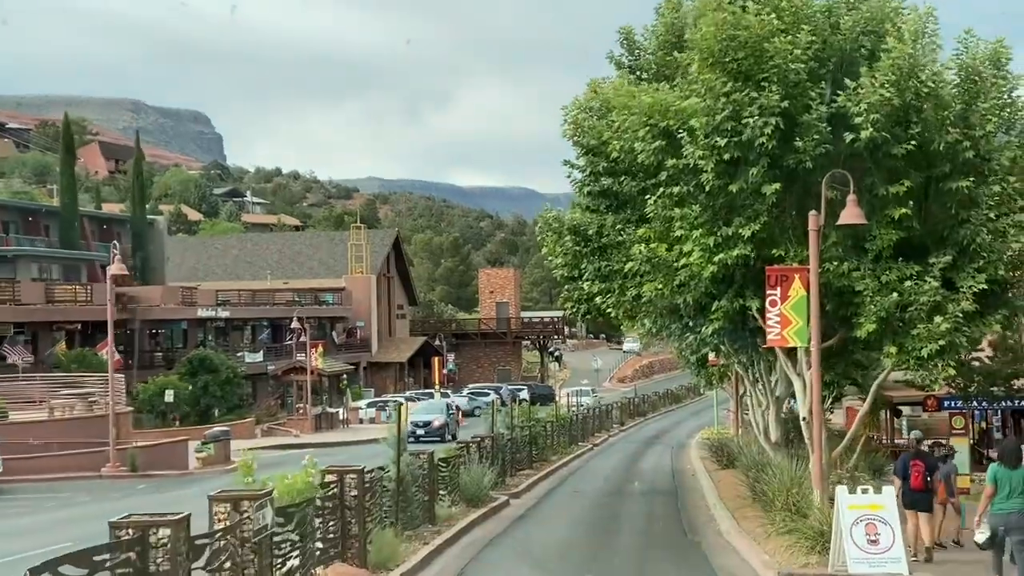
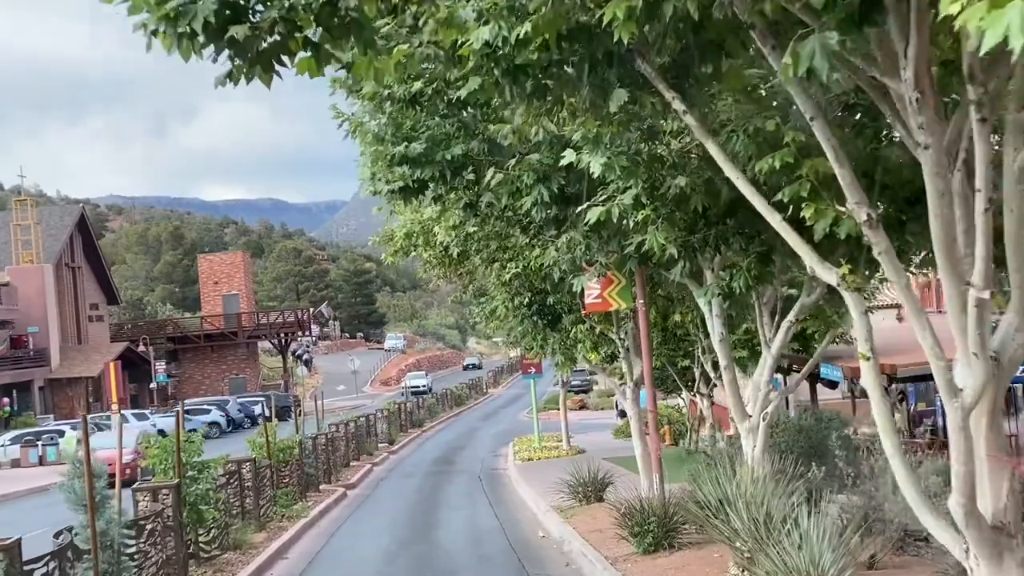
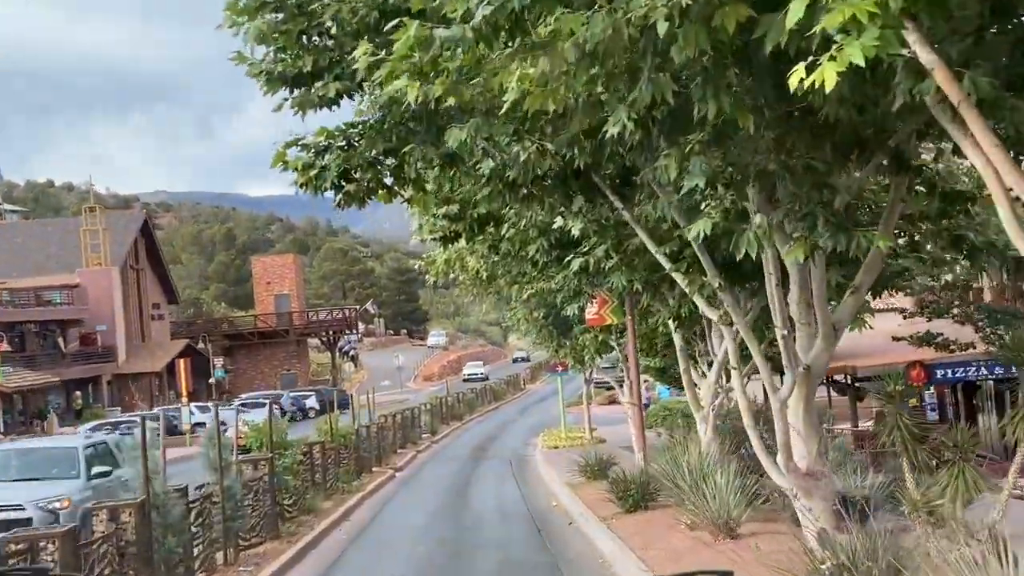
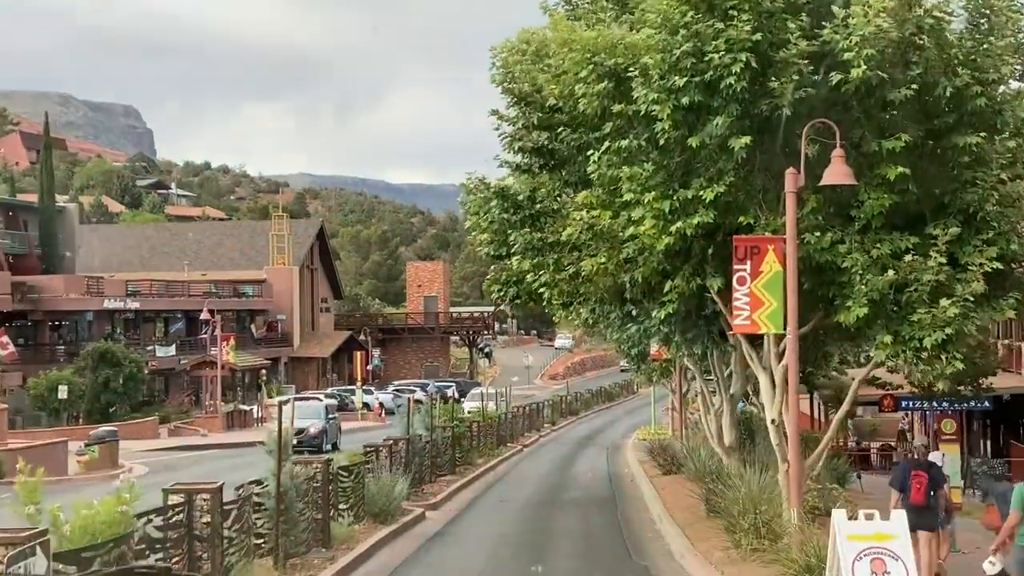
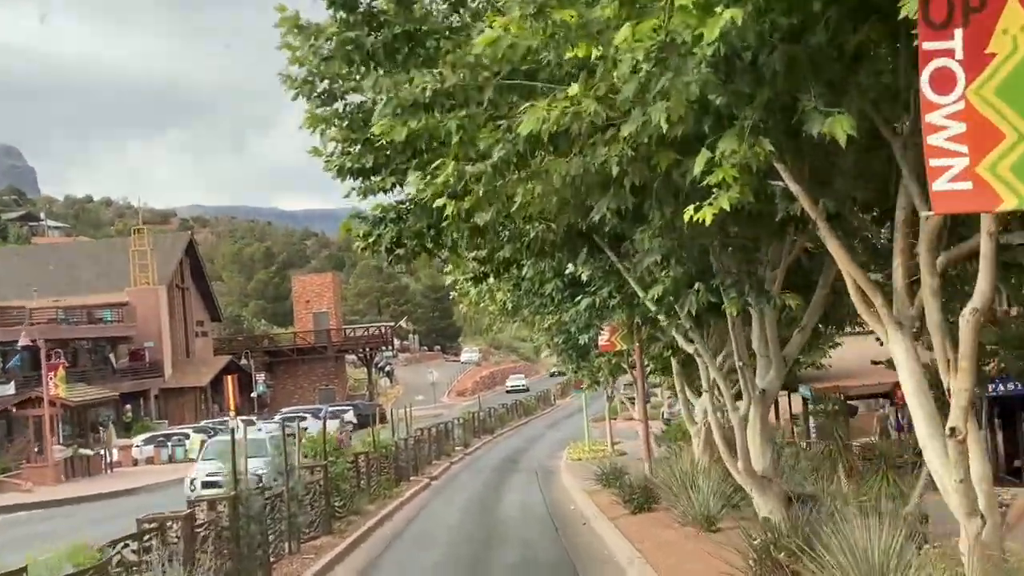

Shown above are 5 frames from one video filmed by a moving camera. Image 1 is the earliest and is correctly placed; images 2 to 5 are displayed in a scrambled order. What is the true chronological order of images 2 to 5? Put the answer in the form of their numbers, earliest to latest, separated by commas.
4, 5, 3, 2
